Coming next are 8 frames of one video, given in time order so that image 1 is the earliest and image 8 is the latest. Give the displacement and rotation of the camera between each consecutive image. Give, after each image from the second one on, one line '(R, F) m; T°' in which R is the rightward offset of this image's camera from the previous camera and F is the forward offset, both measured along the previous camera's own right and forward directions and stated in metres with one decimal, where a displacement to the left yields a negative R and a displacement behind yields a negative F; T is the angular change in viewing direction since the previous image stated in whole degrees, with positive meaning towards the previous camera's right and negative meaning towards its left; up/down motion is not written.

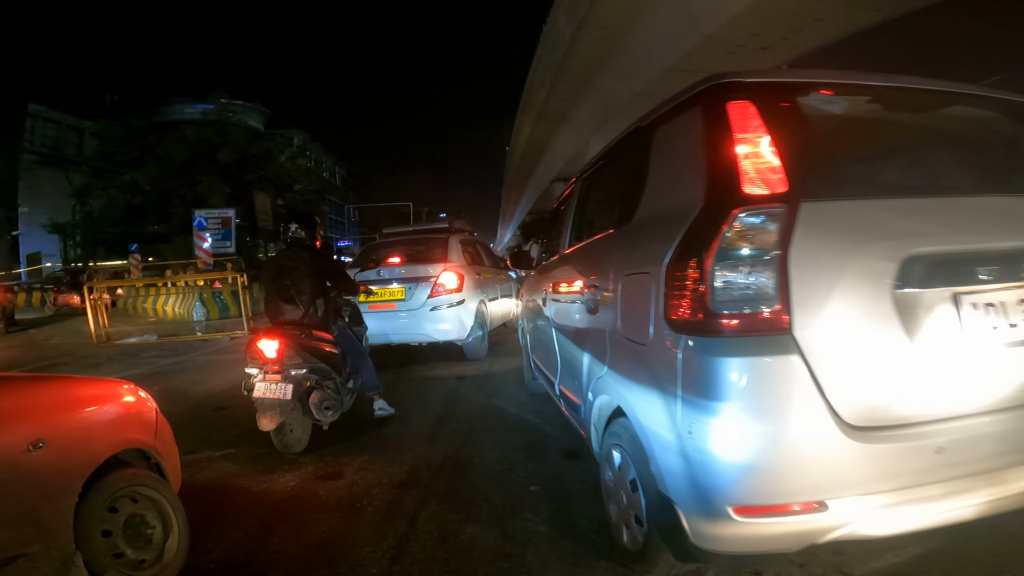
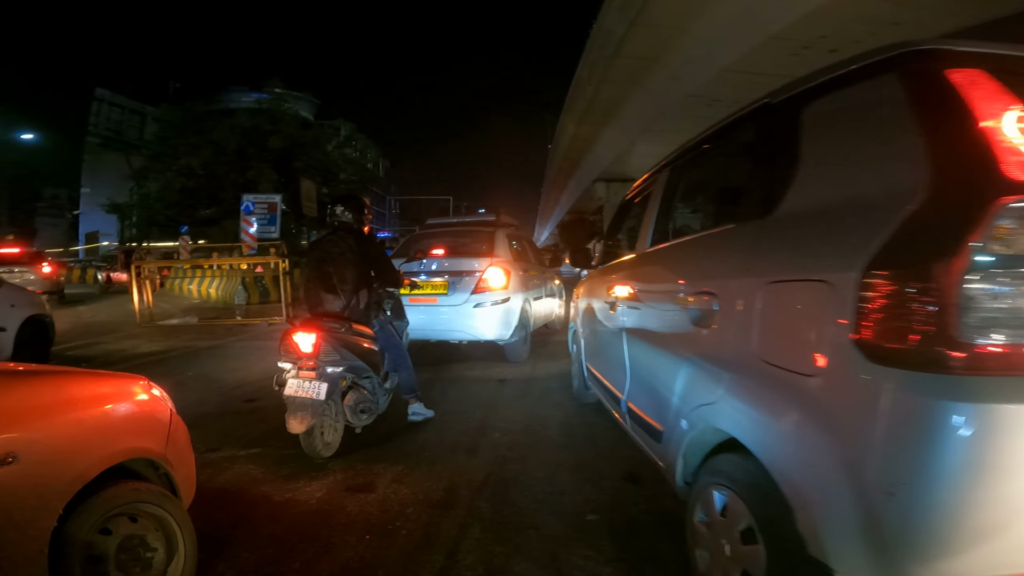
(-0.2, +0.6) m; -3°
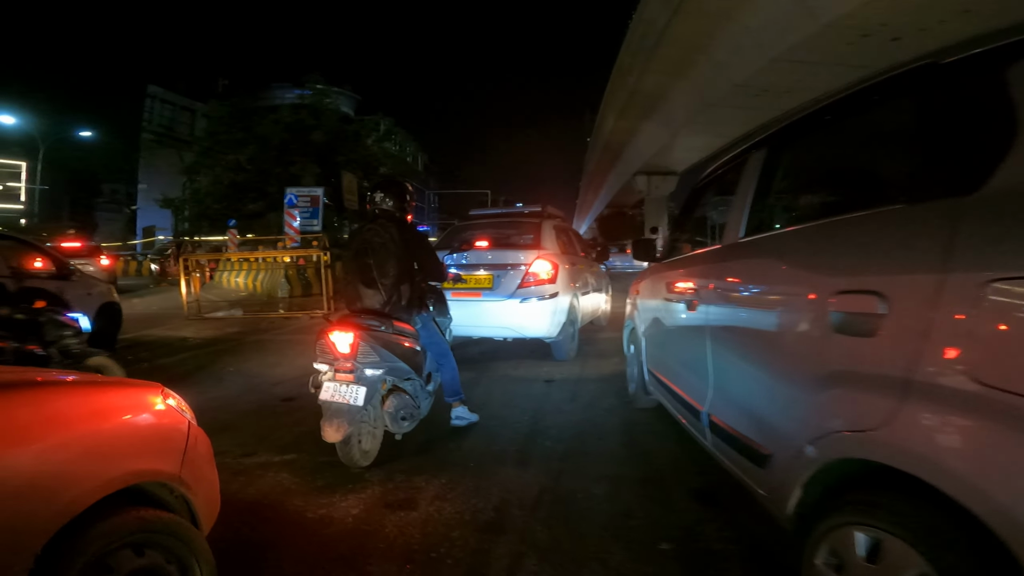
(-0.1, +0.5) m; -3°
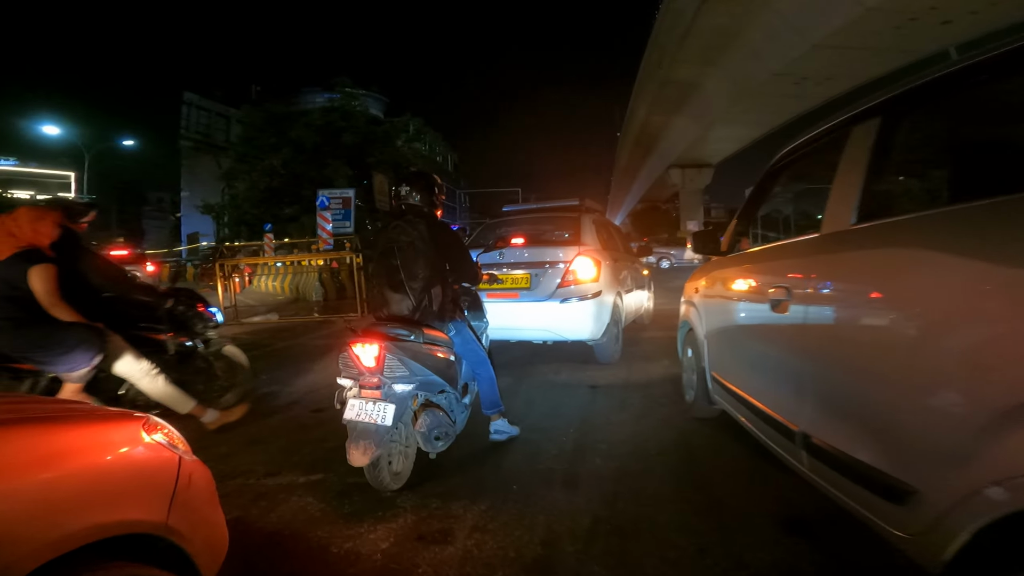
(-0.1, +0.5) m; -3°
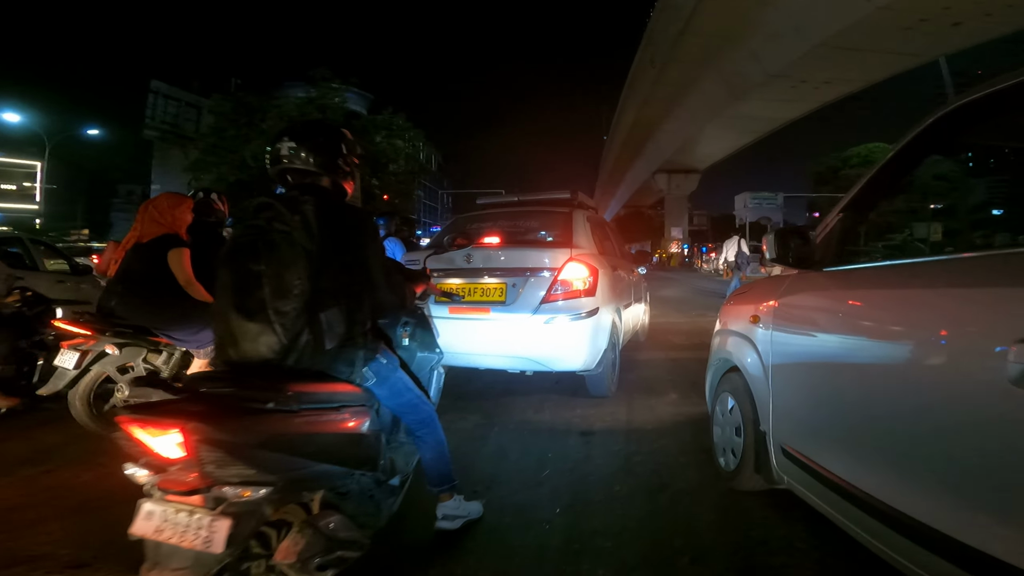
(+0.1, +1.6) m; +1°
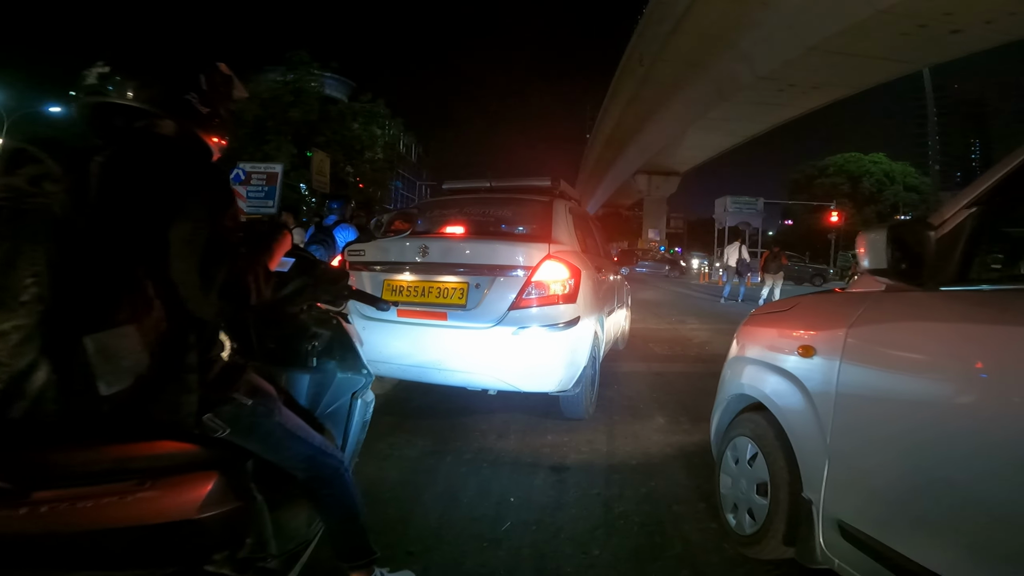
(+0.1, +0.9) m; +2°
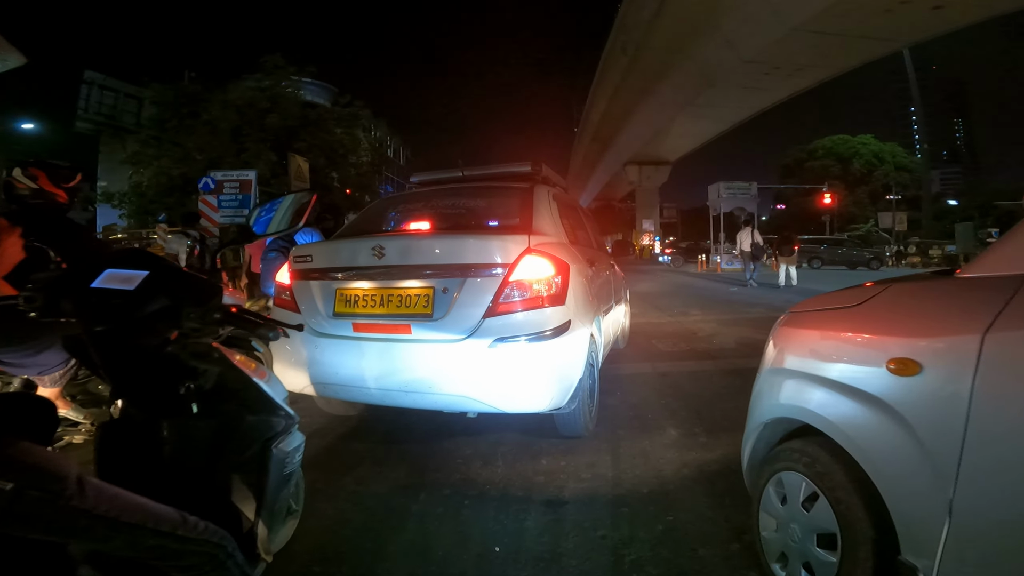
(+0.1, +0.7) m; 0°
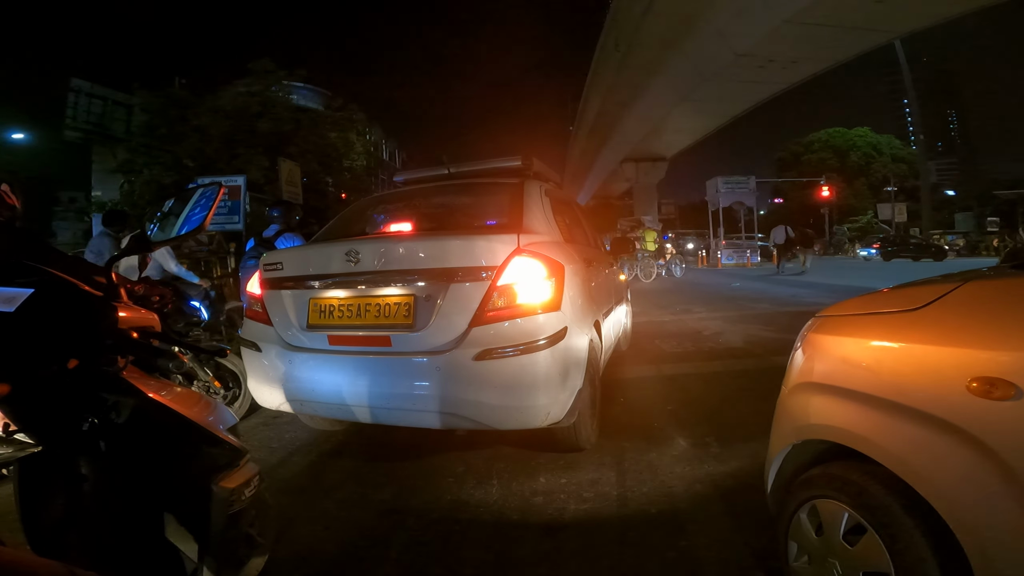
(0.0, +0.3) m; 0°
